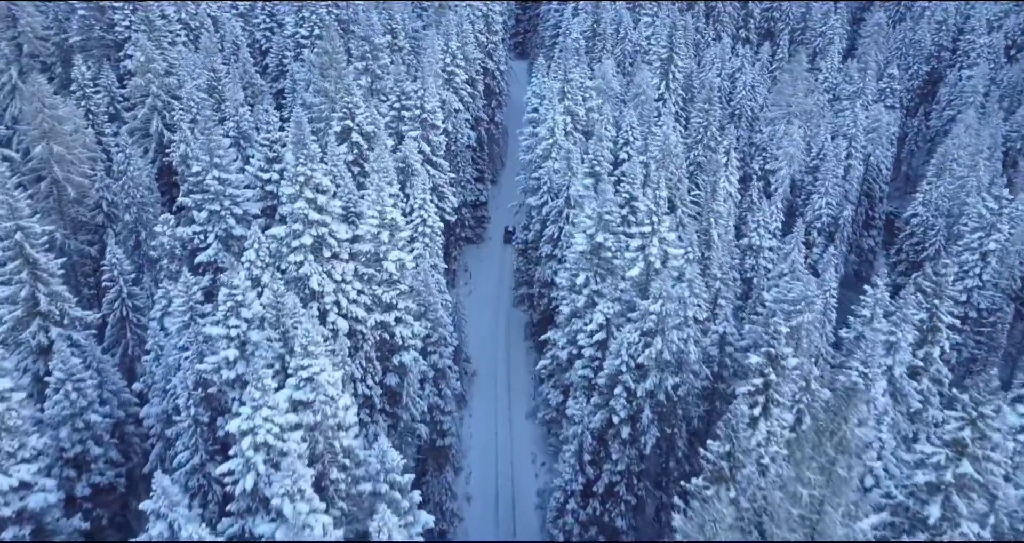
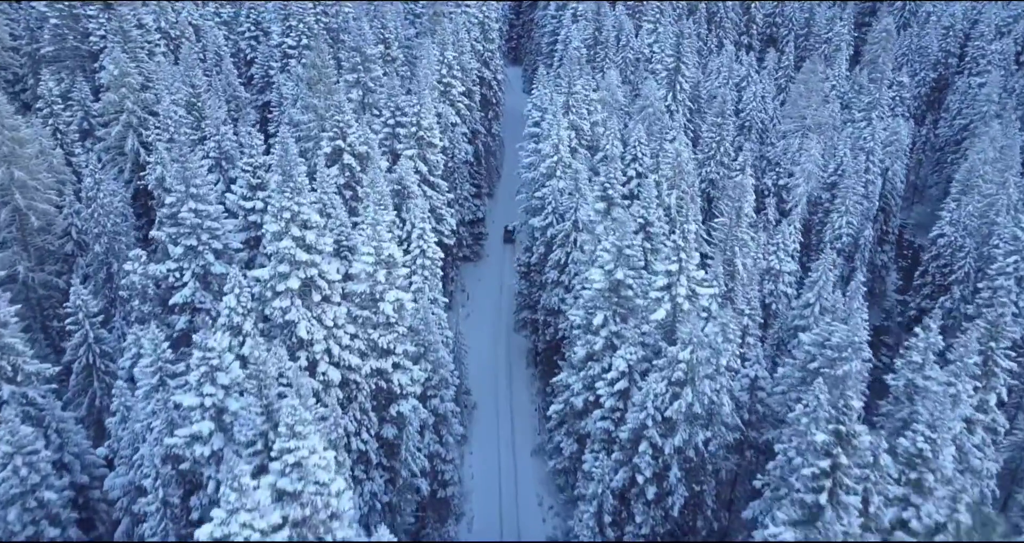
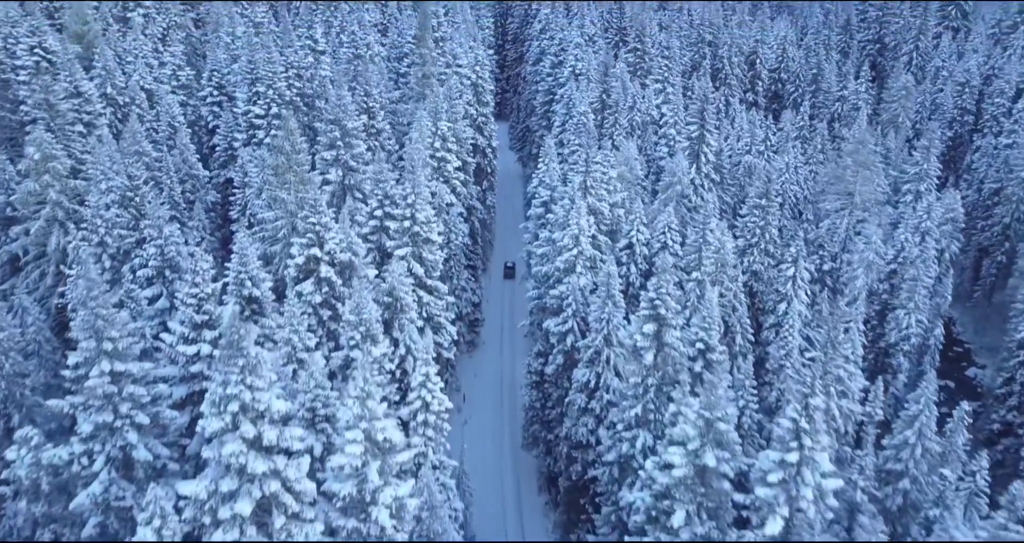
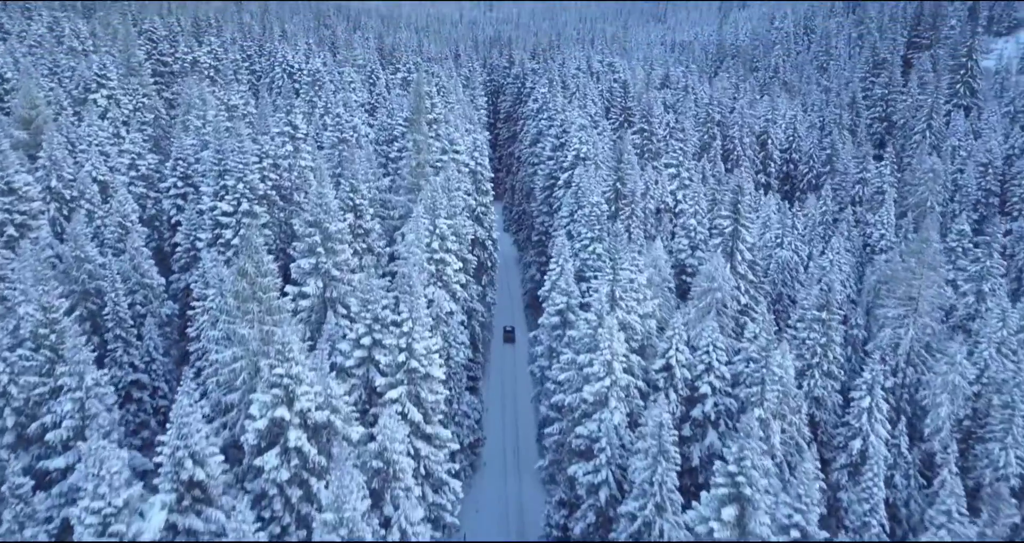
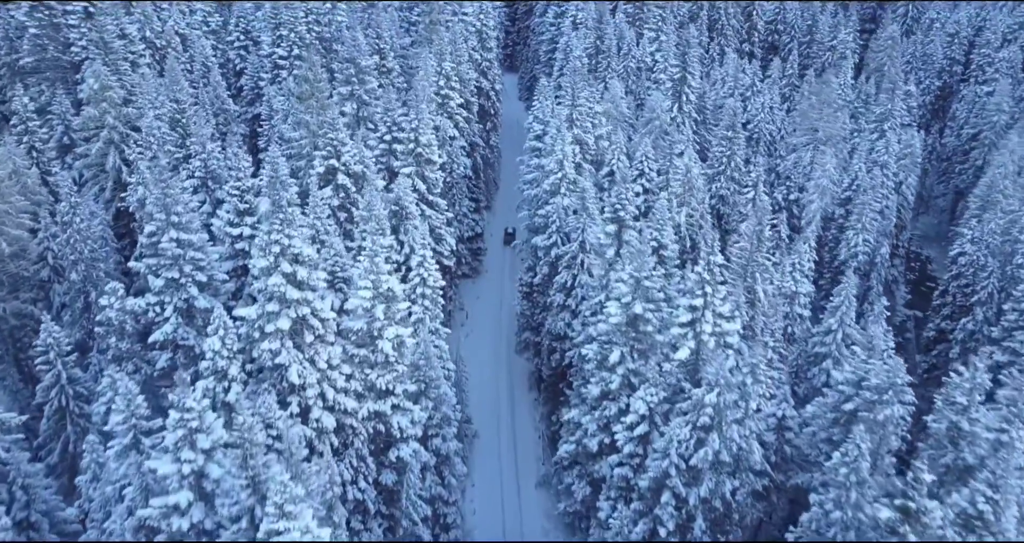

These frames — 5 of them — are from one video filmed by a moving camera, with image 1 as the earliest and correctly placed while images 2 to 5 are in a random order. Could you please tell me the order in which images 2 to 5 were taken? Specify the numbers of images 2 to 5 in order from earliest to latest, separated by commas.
2, 5, 3, 4
